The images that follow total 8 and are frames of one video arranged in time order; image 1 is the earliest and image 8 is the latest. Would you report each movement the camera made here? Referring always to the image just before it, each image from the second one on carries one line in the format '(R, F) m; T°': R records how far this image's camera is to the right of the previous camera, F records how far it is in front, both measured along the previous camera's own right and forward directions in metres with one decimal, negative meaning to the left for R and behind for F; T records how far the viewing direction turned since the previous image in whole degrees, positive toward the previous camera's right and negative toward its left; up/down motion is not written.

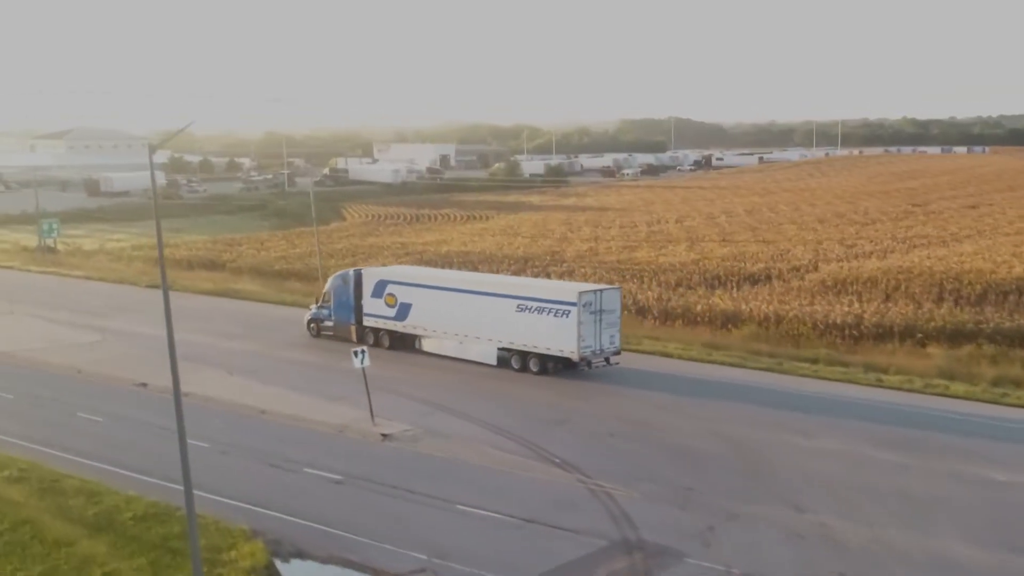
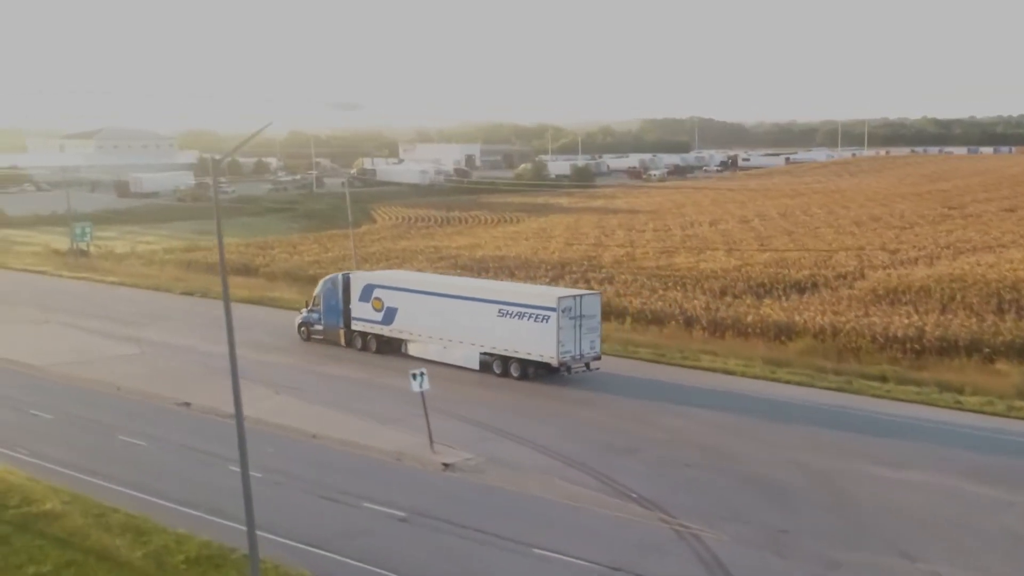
(-0.6, +1.0) m; -1°
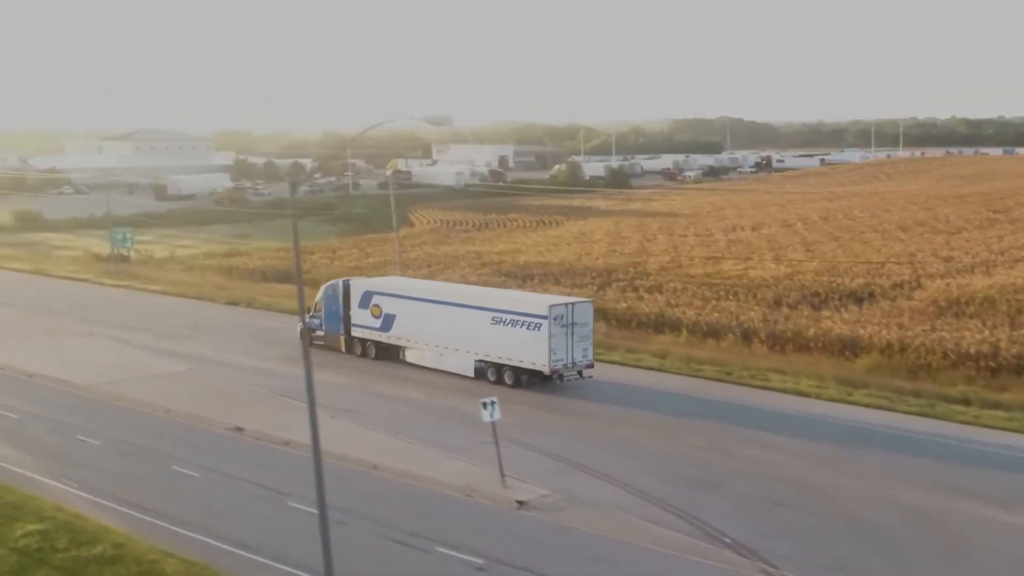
(-0.5, +1.0) m; -2°
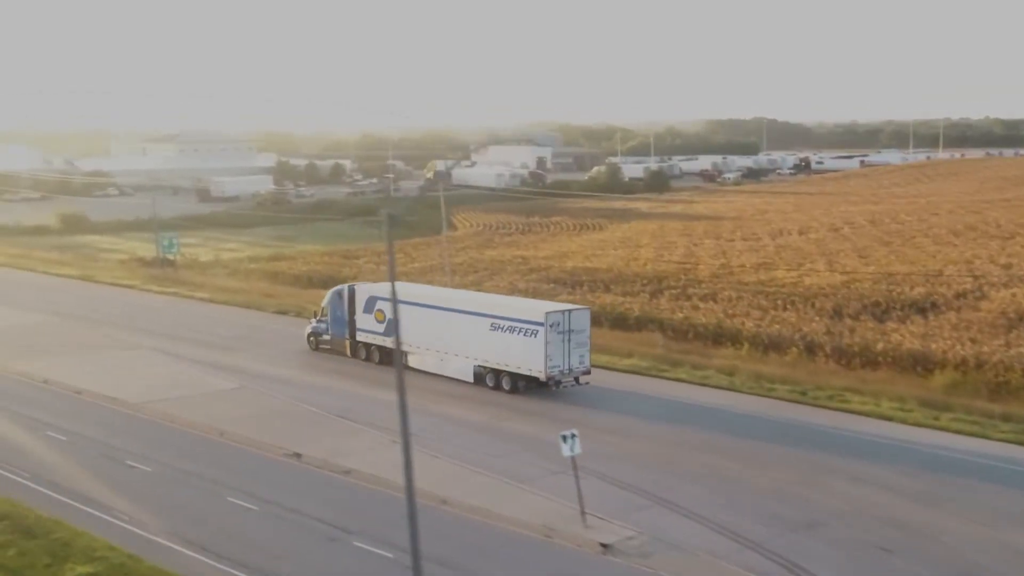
(-0.5, +1.0) m; -2°
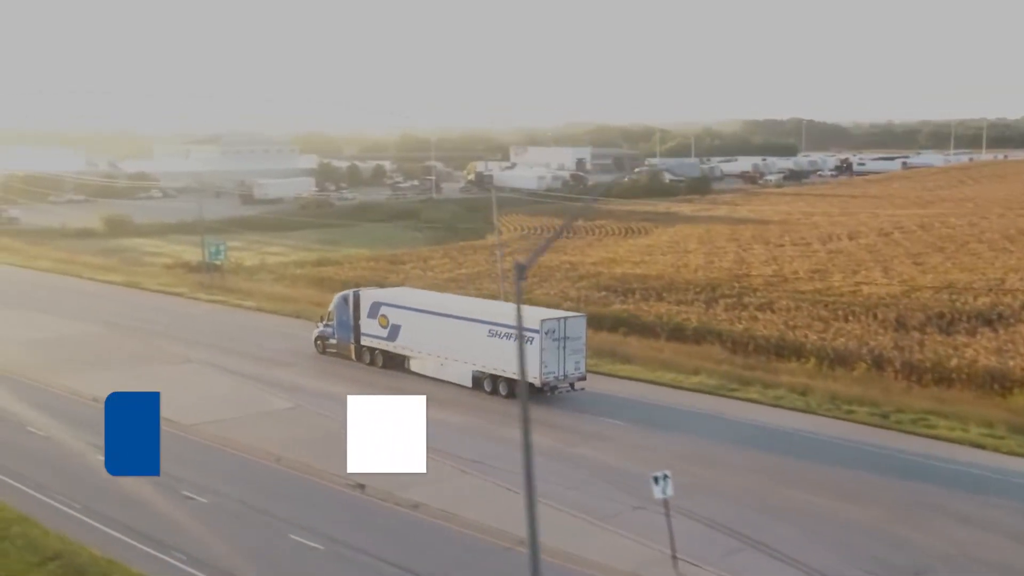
(-0.5, +0.9) m; -2°
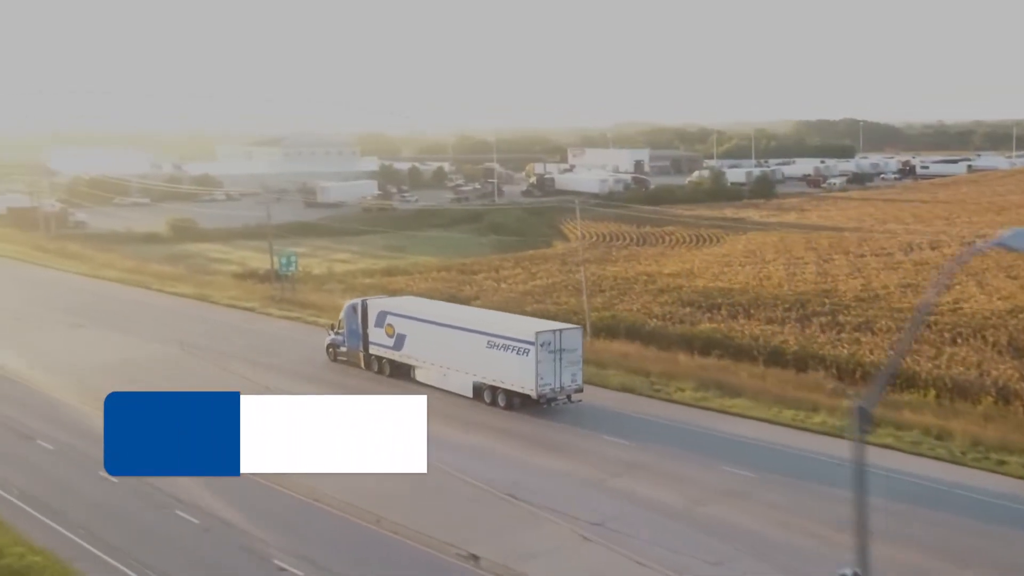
(-0.9, +1.8) m; -3°
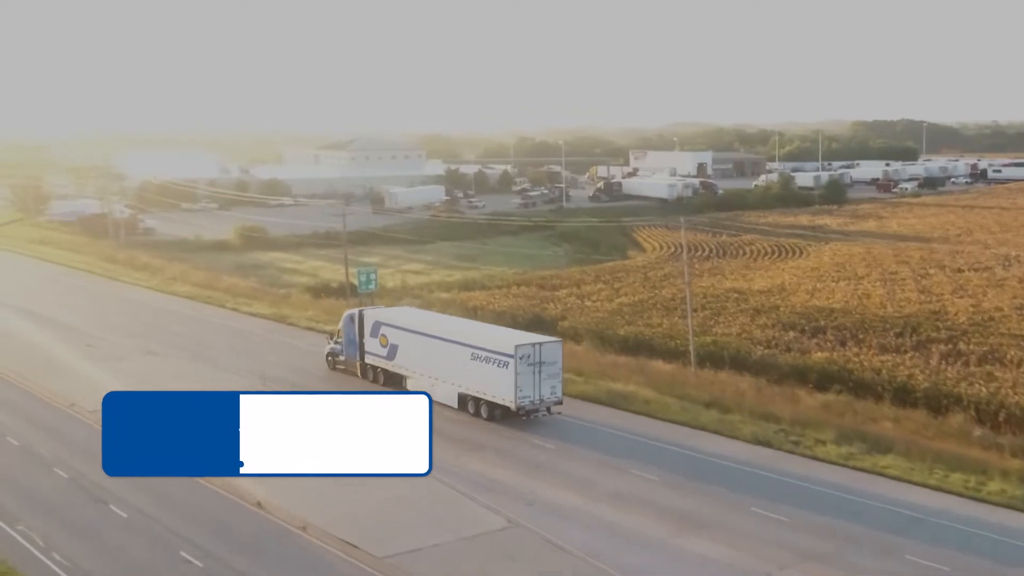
(-1.2, +2.5) m; -3°
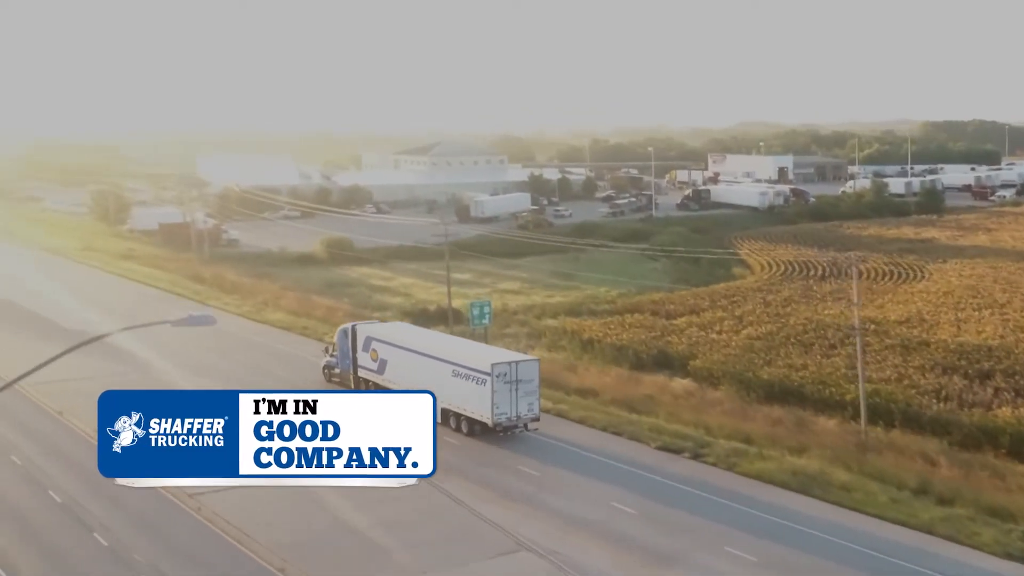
(-1.8, +4.0) m; -3°
